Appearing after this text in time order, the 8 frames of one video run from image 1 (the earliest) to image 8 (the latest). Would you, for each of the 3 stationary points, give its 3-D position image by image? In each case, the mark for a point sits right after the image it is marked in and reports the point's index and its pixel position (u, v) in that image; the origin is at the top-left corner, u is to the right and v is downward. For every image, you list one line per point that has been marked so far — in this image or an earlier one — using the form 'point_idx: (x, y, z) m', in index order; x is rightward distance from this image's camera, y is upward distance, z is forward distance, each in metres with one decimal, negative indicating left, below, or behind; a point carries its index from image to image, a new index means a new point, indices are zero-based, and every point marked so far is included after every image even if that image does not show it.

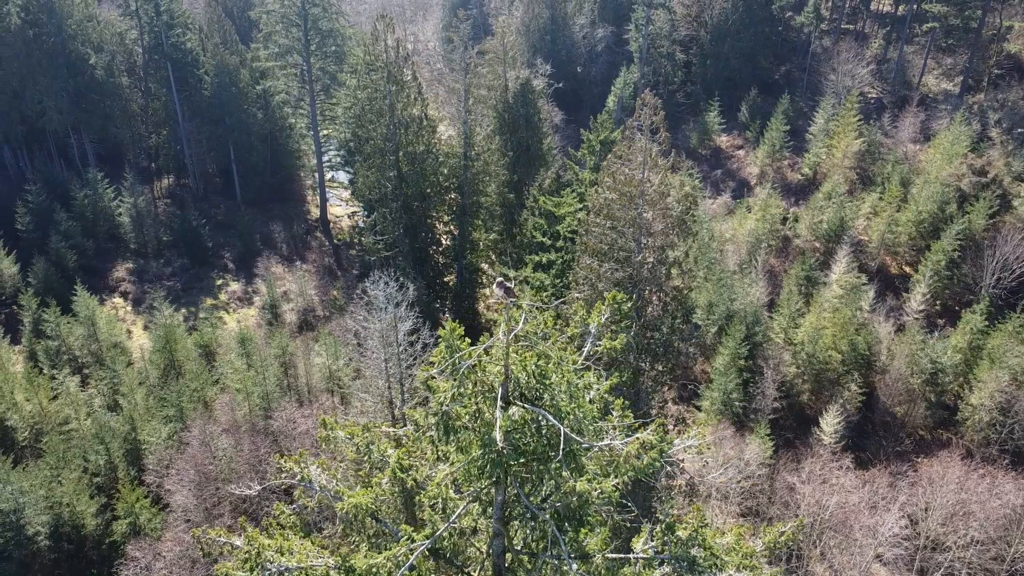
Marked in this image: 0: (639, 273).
0: (+2.5, +0.3, +15.8) m
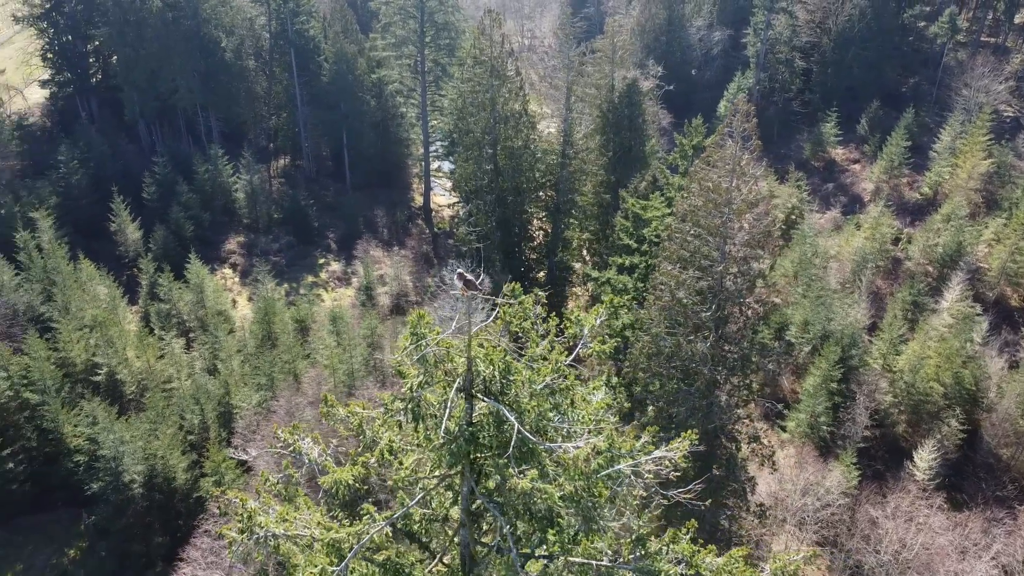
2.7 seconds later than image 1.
0: (+4.0, +0.1, +15.4) m
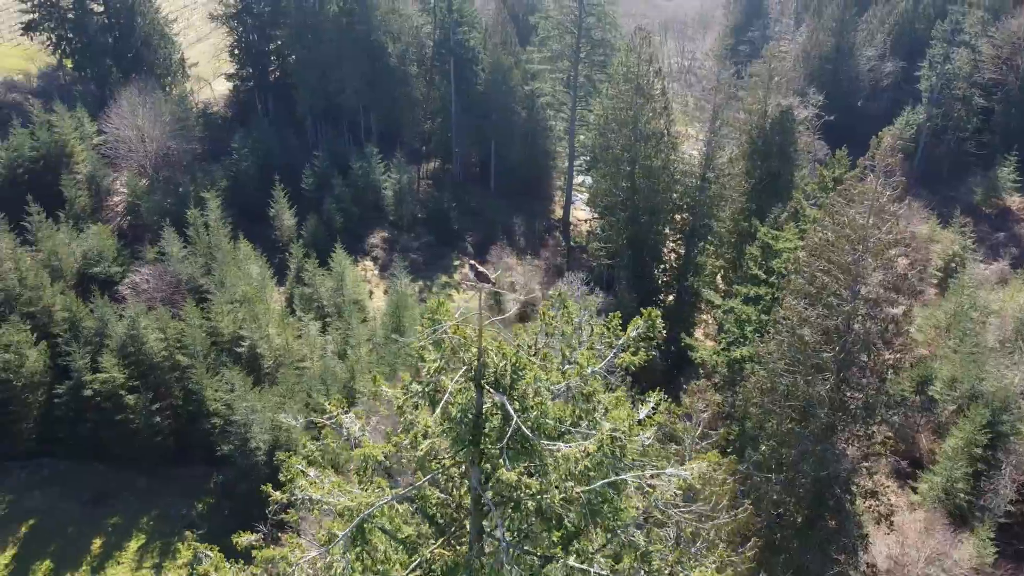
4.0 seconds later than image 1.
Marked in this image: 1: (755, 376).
0: (+6.1, -0.7, +14.6) m
1: (+5.0, -1.8, +16.5) m
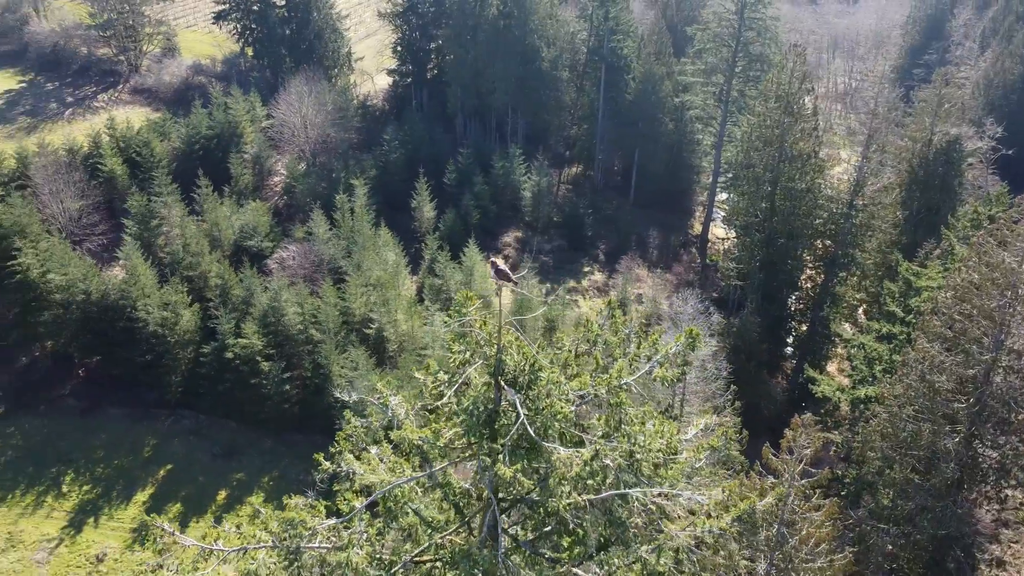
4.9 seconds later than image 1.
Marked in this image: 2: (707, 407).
0: (+8.0, -1.5, +13.4) m
1: (+7.1, -2.5, +15.4) m
2: (+3.9, -2.4, +16.1) m
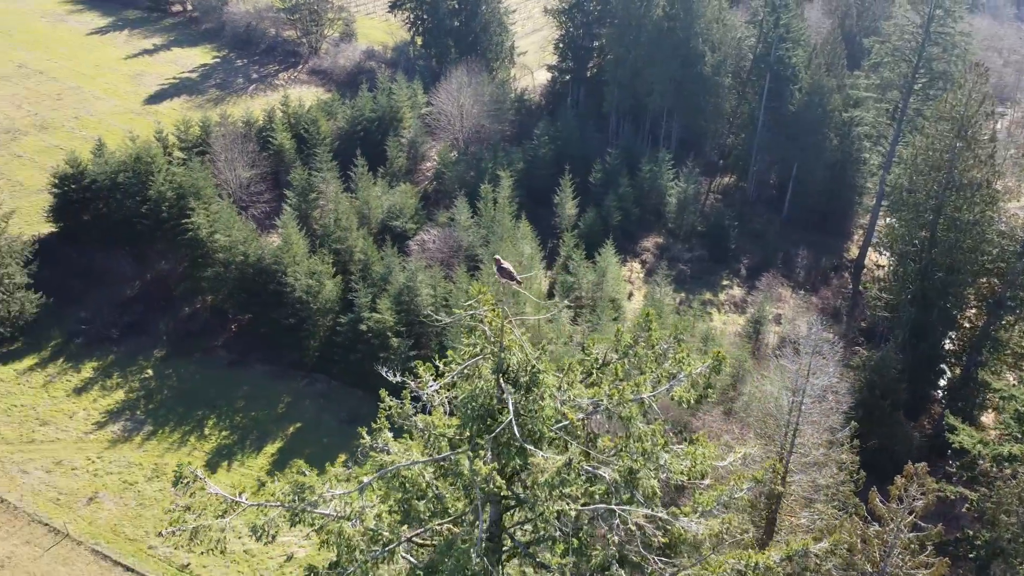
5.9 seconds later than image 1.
0: (+9.5, -2.4, +11.8) m
1: (+8.9, -3.4, +14.0) m
2: (+6.0, -2.9, +15.3) m
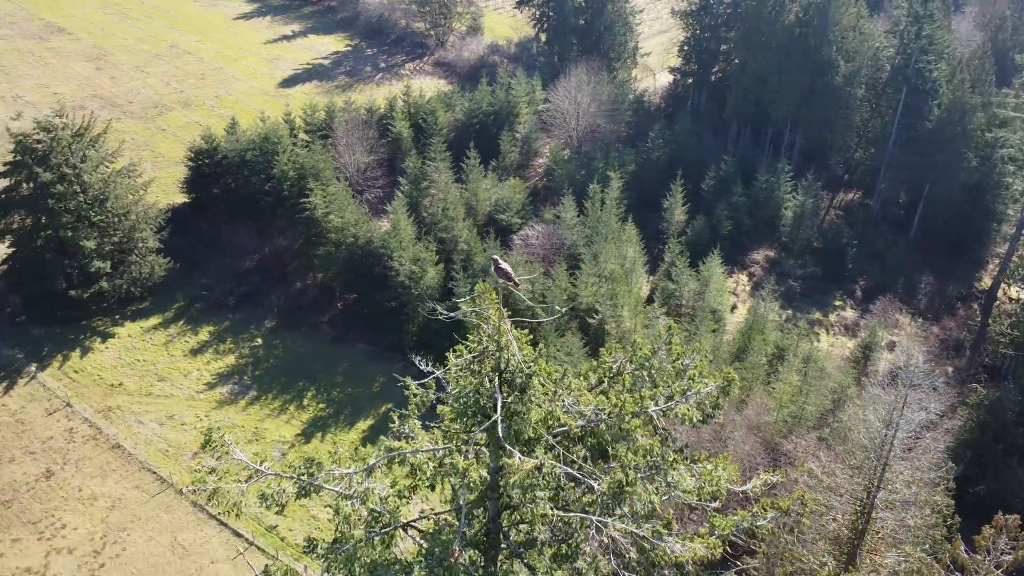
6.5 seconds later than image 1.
0: (+10.4, -3.2, +10.5) m
1: (+10.0, -4.1, +12.7) m
2: (+7.3, -3.4, +14.4) m
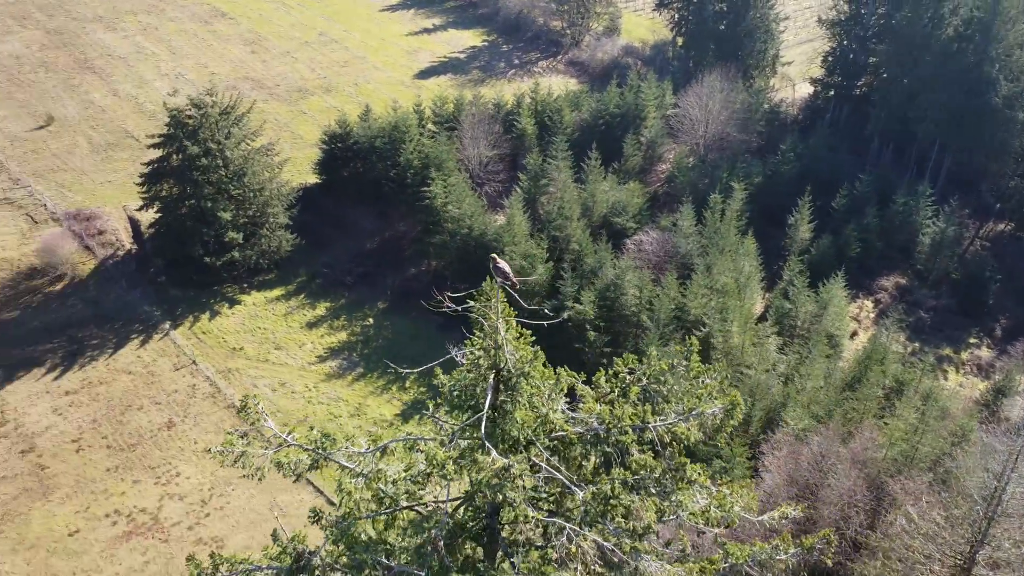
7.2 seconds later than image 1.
0: (+11.0, -4.2, +8.9) m
1: (+10.9, -5.1, +11.1) m
2: (+8.6, -4.2, +13.2) m
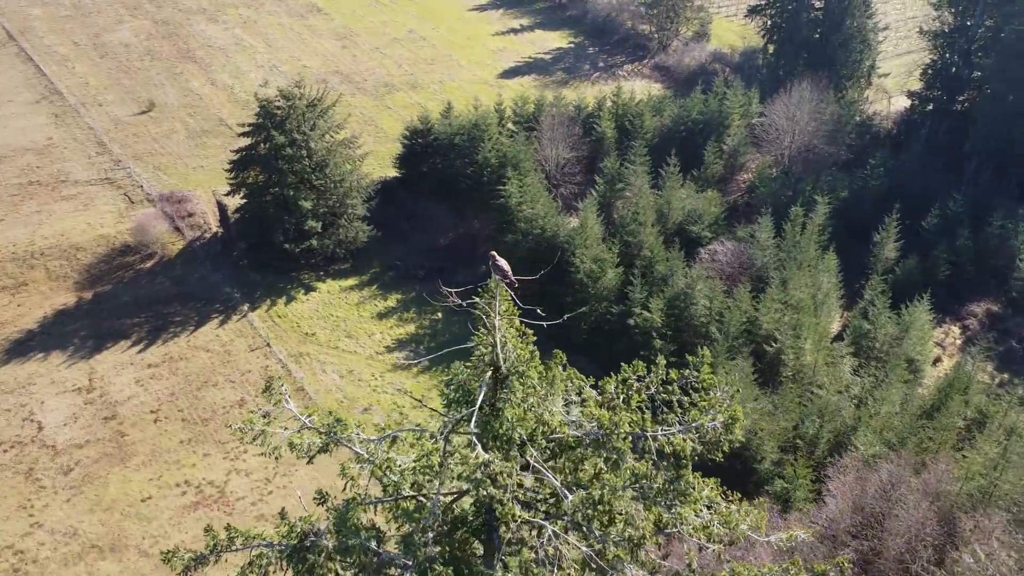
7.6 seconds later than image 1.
0: (+11.3, -4.9, +7.8) m
1: (+11.3, -5.7, +10.1) m
2: (+9.2, -4.7, +12.3) m
